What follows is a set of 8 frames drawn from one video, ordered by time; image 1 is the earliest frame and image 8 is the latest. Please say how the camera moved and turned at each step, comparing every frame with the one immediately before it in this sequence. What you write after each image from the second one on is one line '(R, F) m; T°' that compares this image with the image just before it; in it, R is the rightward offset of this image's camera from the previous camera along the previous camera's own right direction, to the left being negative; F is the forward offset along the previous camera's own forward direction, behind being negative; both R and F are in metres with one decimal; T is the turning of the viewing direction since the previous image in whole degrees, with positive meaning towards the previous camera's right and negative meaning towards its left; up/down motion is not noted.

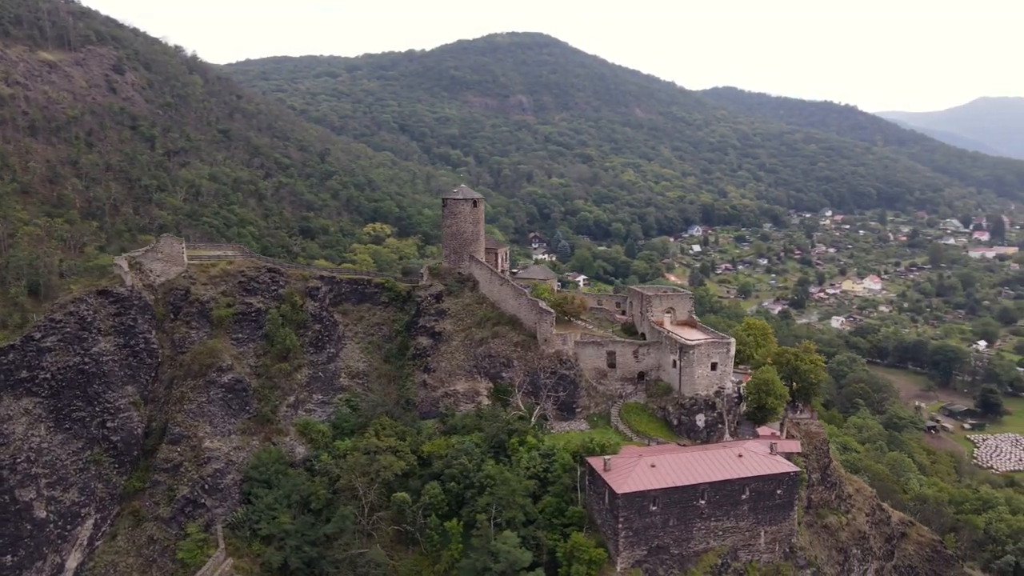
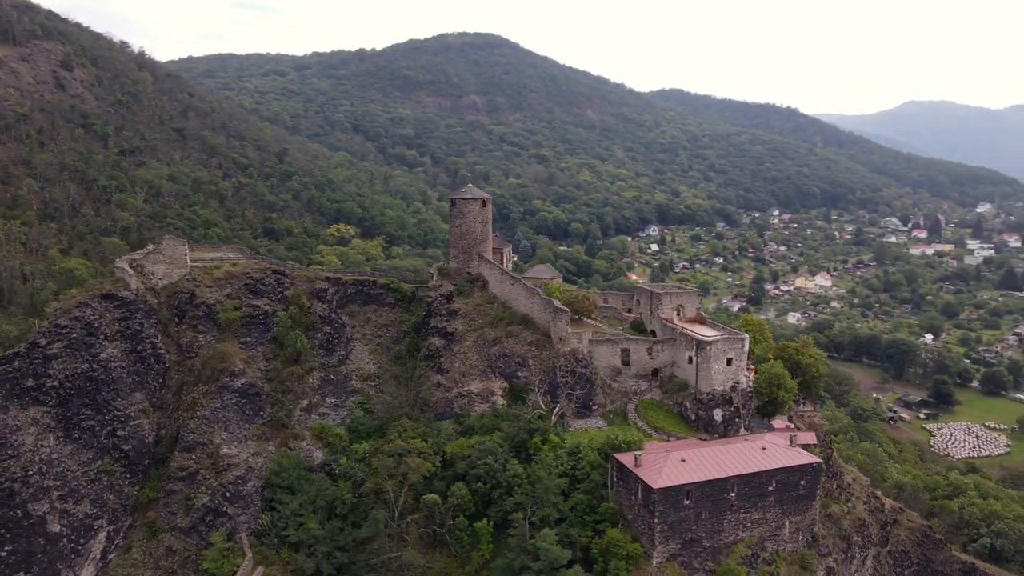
(-2.2, +0.1) m; +4°
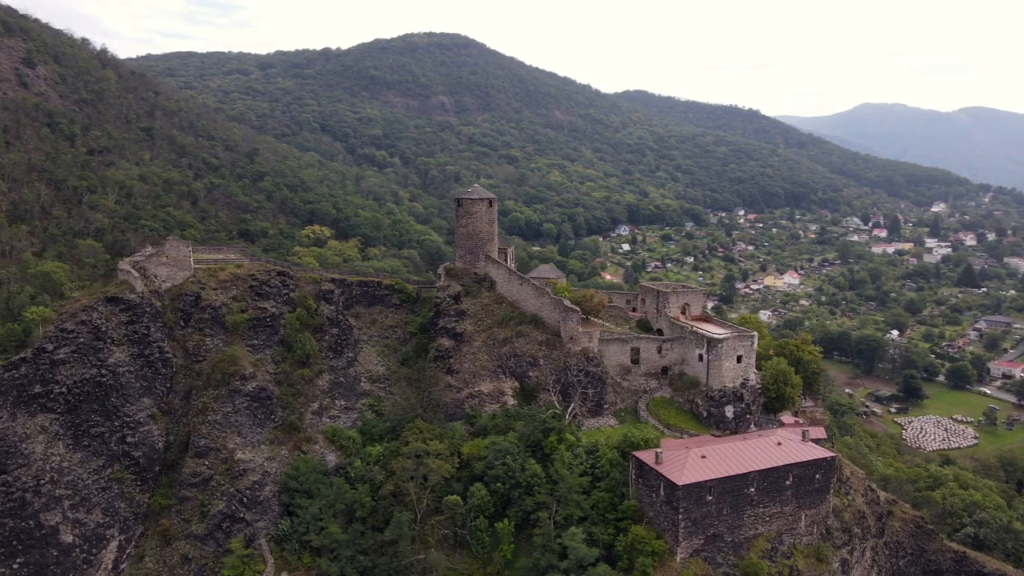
(-1.5, 0.0) m; +3°
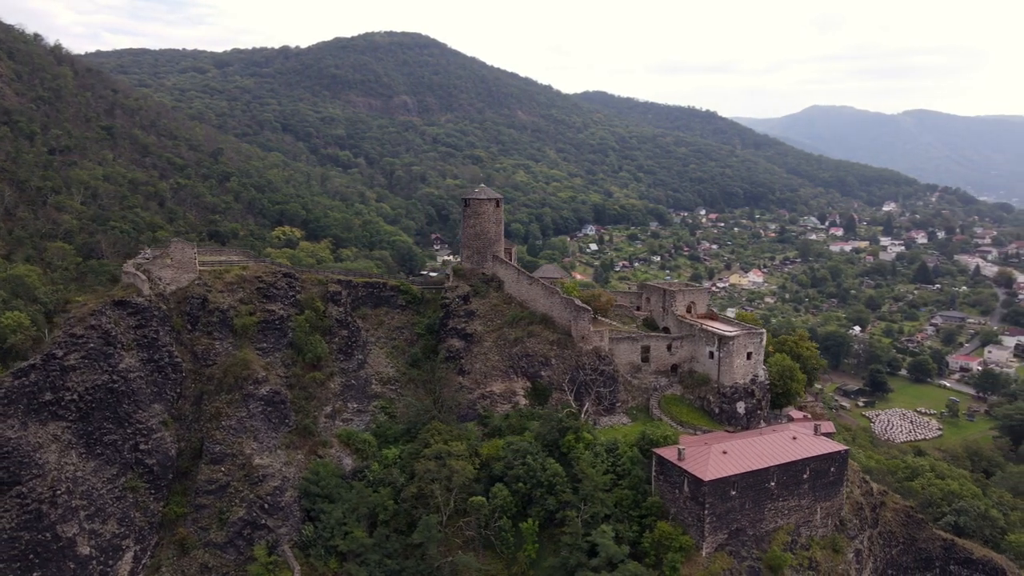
(-1.7, 0.0) m; +3°
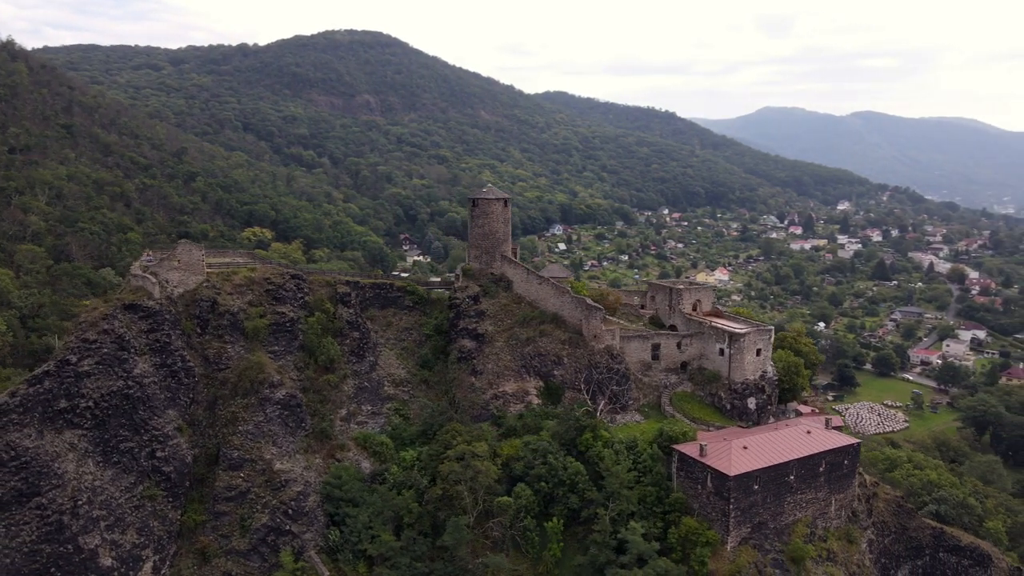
(-1.7, 0.0) m; +3°
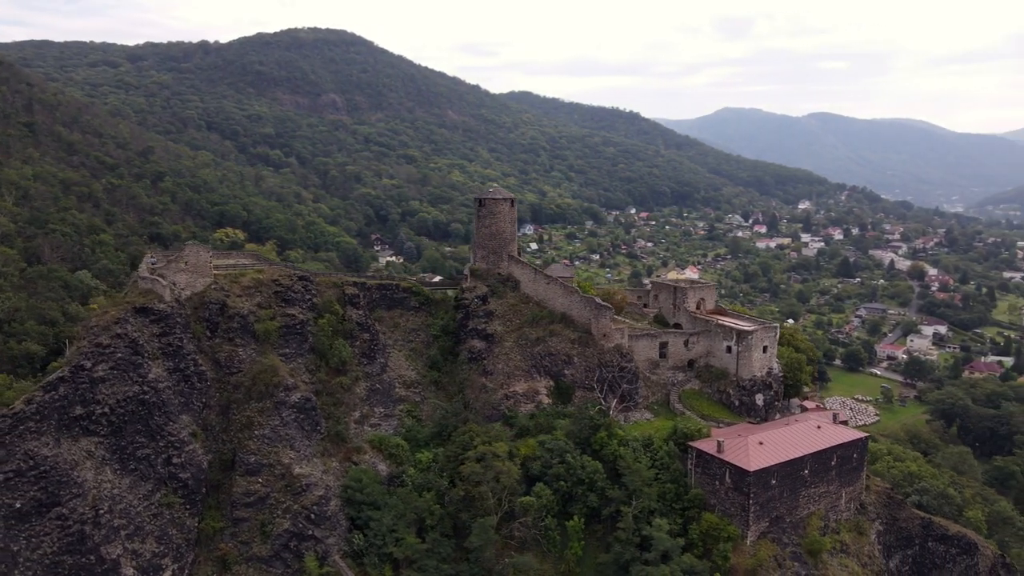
(-1.5, 0.0) m; +3°
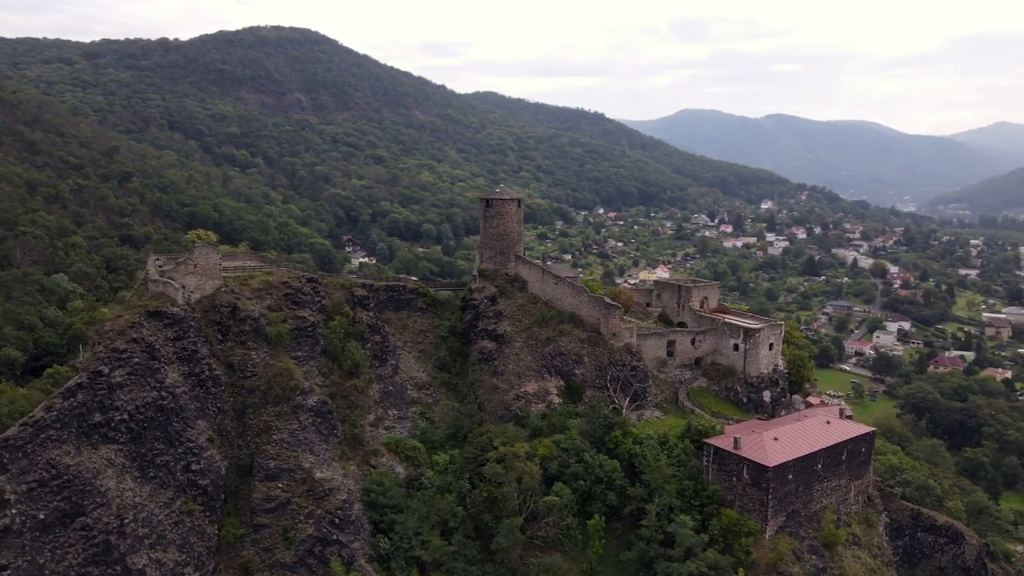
(-1.5, 0.0) m; +3°
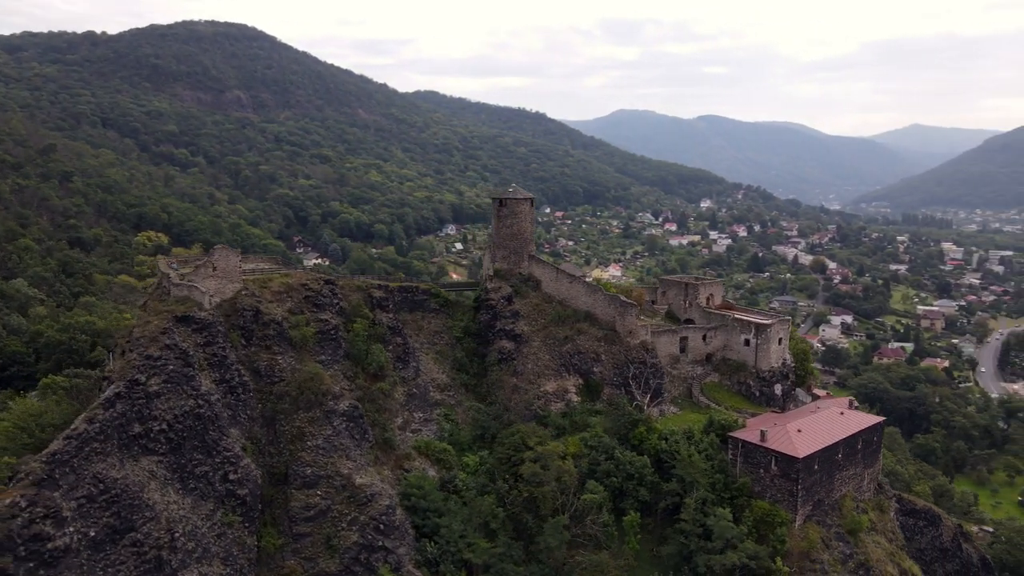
(-2.6, +0.1) m; +5°
